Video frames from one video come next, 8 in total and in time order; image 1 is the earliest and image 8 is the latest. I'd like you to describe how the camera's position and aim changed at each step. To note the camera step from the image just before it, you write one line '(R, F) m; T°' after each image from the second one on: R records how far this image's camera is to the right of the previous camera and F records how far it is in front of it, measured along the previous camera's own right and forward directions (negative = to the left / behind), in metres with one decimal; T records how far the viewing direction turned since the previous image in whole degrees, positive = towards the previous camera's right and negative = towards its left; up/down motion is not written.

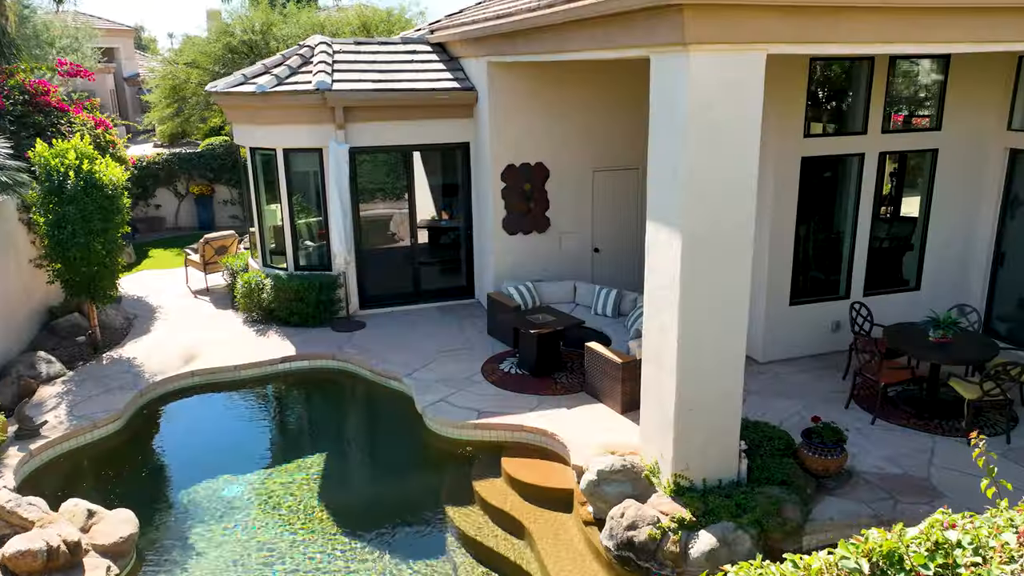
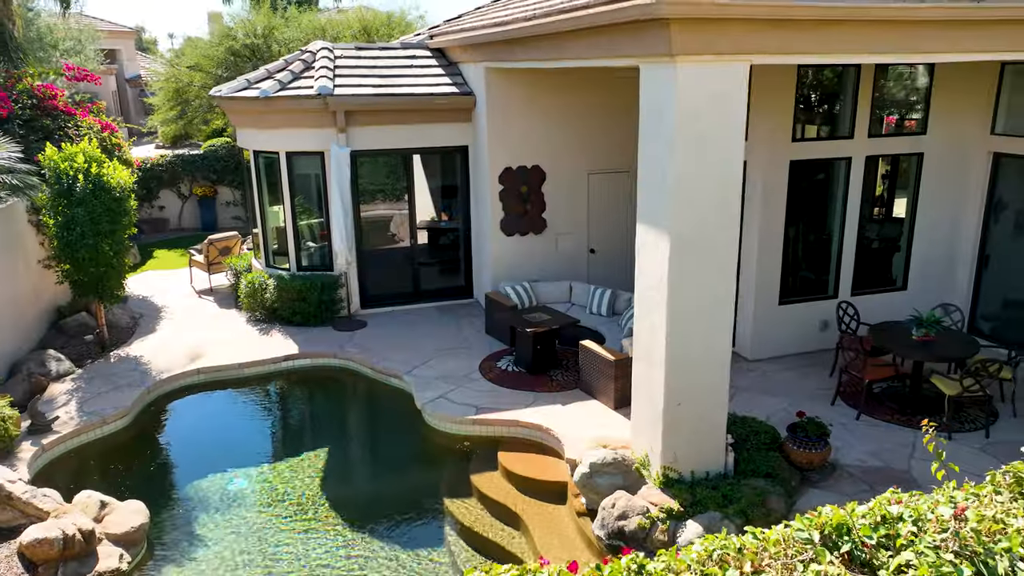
(0.0, -0.3) m; 0°
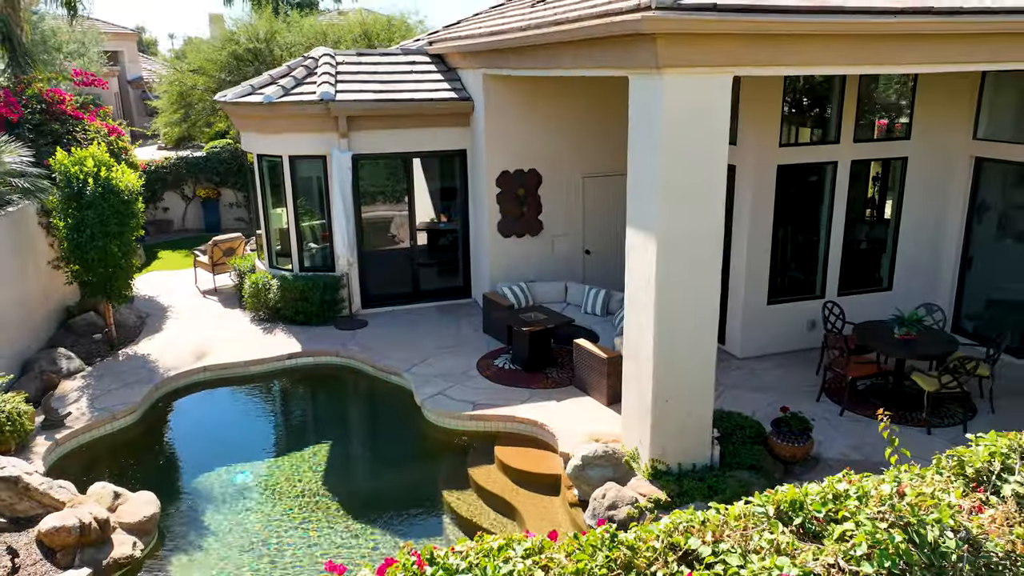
(0.0, -0.3) m; 0°
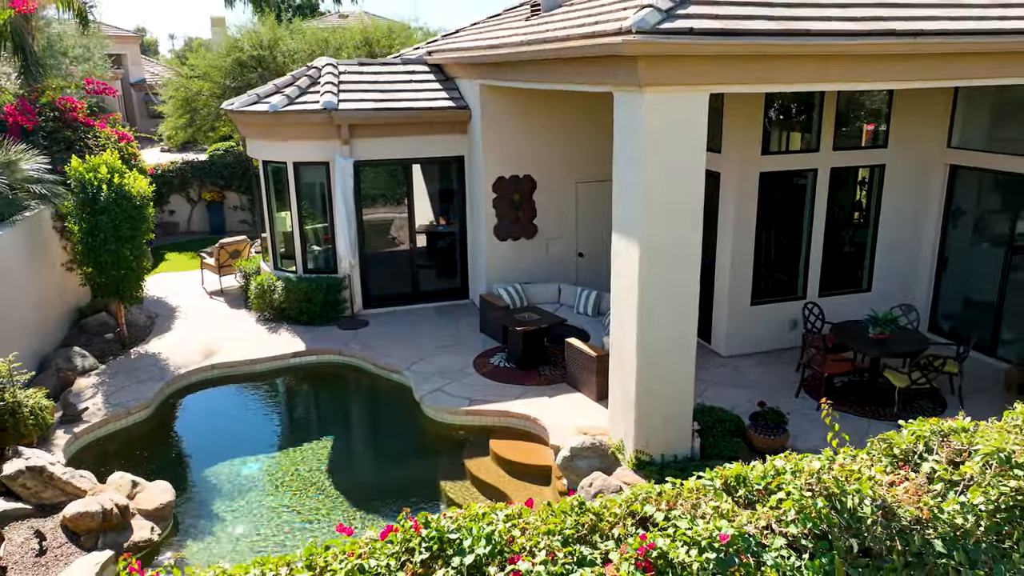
(+0.1, -0.5) m; 0°
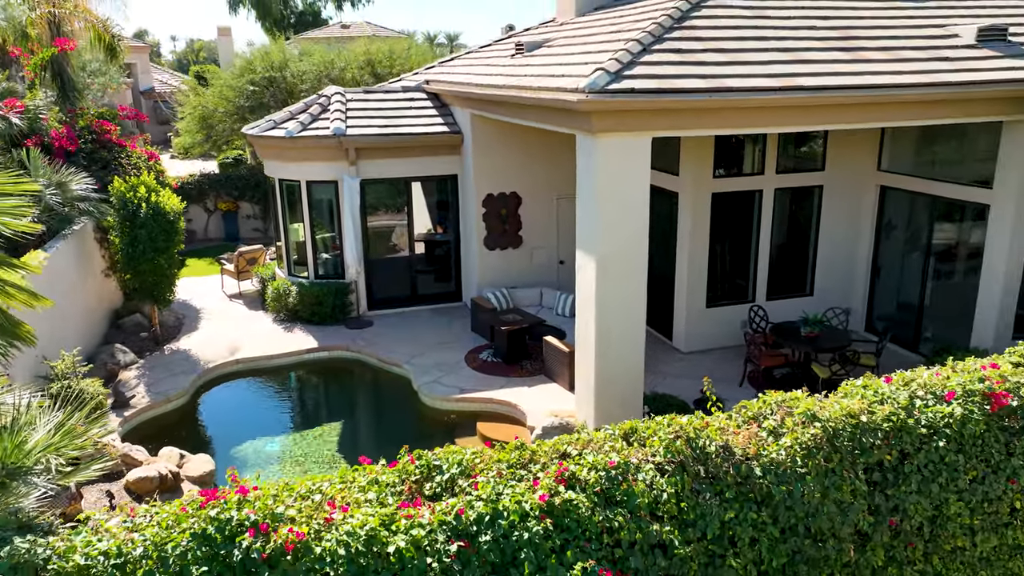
(+0.2, -1.6) m; 0°
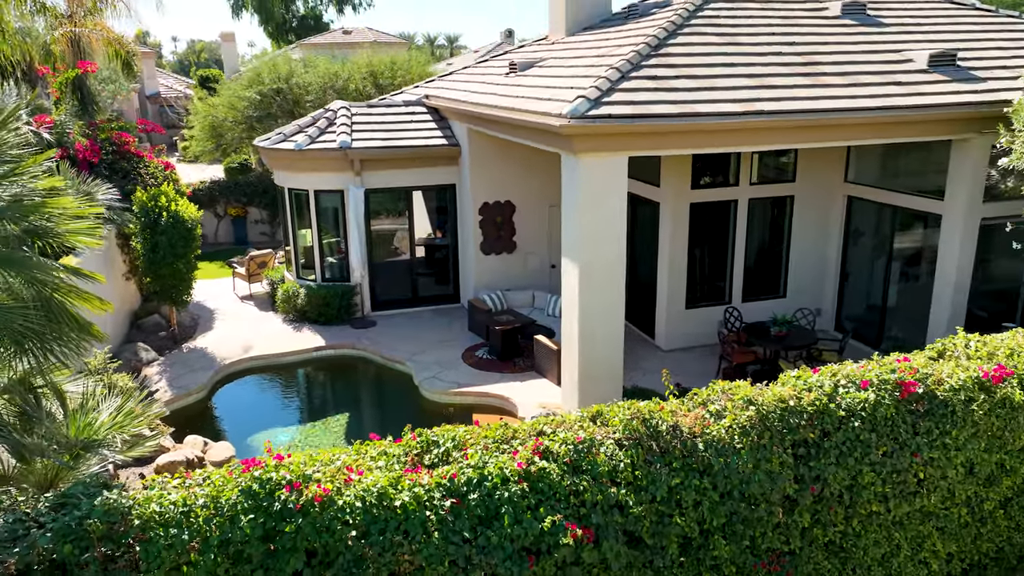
(+0.1, -1.0) m; 0°
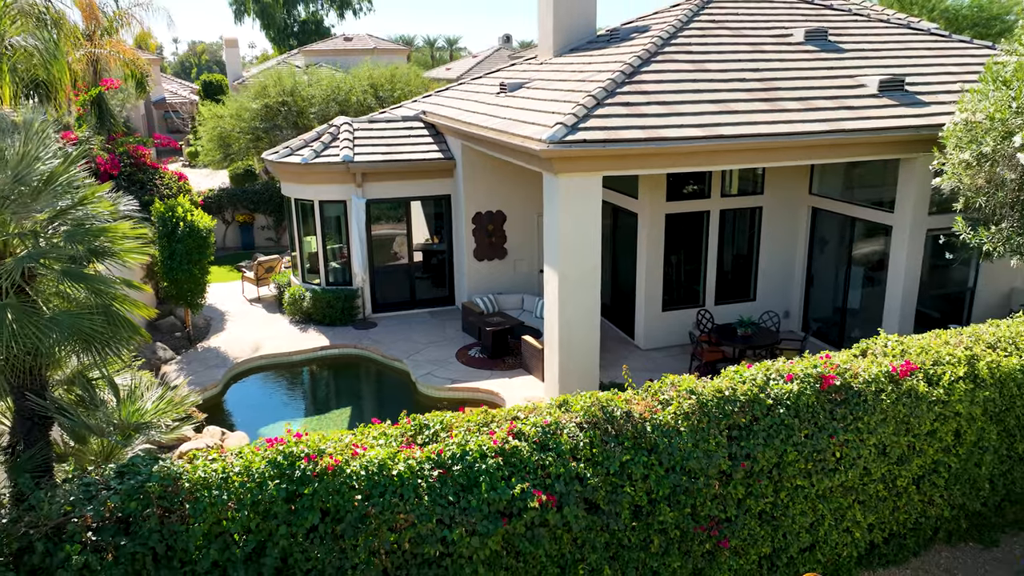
(+0.2, -1.1) m; 0°
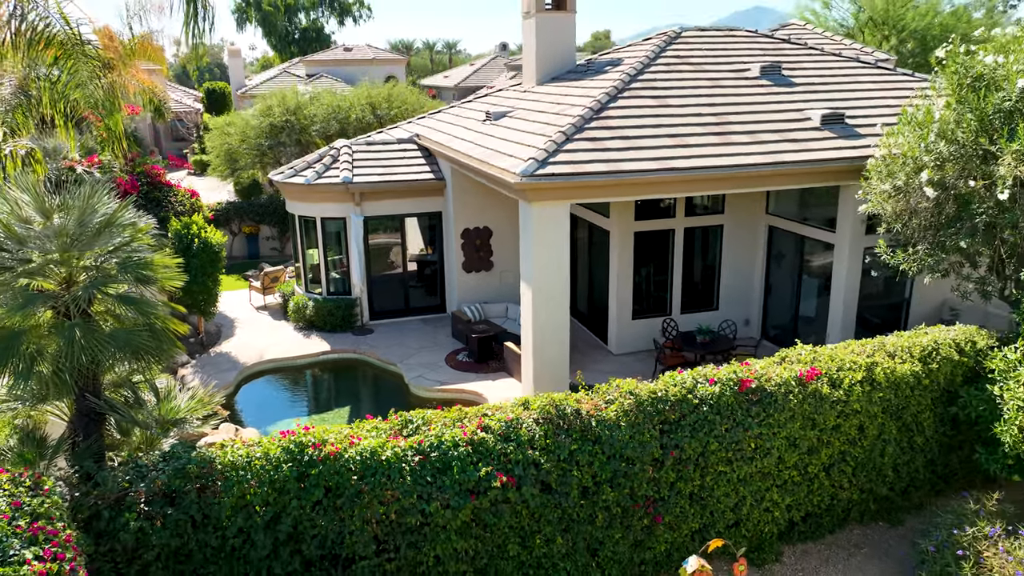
(+0.4, -1.5) m; 0°
